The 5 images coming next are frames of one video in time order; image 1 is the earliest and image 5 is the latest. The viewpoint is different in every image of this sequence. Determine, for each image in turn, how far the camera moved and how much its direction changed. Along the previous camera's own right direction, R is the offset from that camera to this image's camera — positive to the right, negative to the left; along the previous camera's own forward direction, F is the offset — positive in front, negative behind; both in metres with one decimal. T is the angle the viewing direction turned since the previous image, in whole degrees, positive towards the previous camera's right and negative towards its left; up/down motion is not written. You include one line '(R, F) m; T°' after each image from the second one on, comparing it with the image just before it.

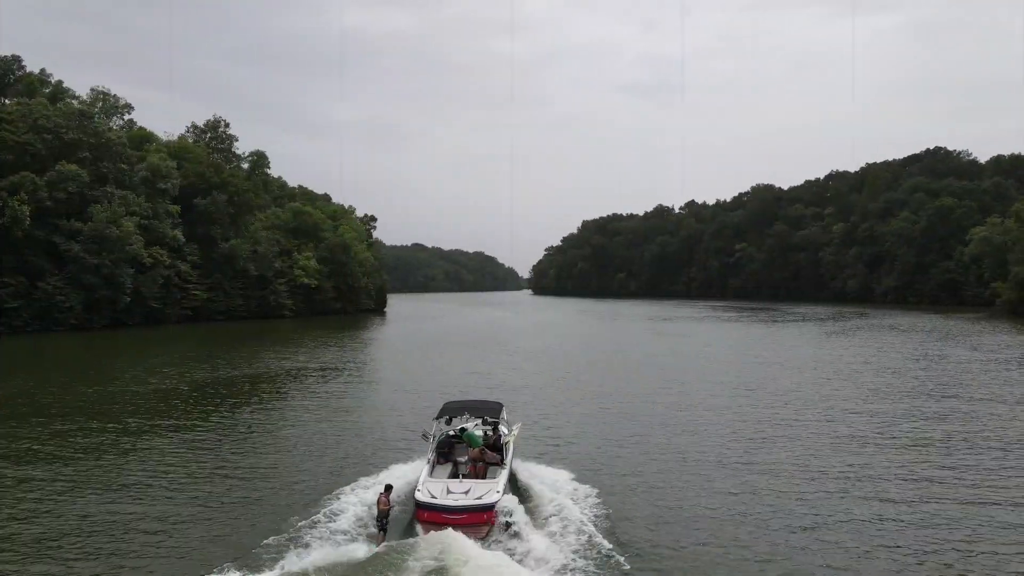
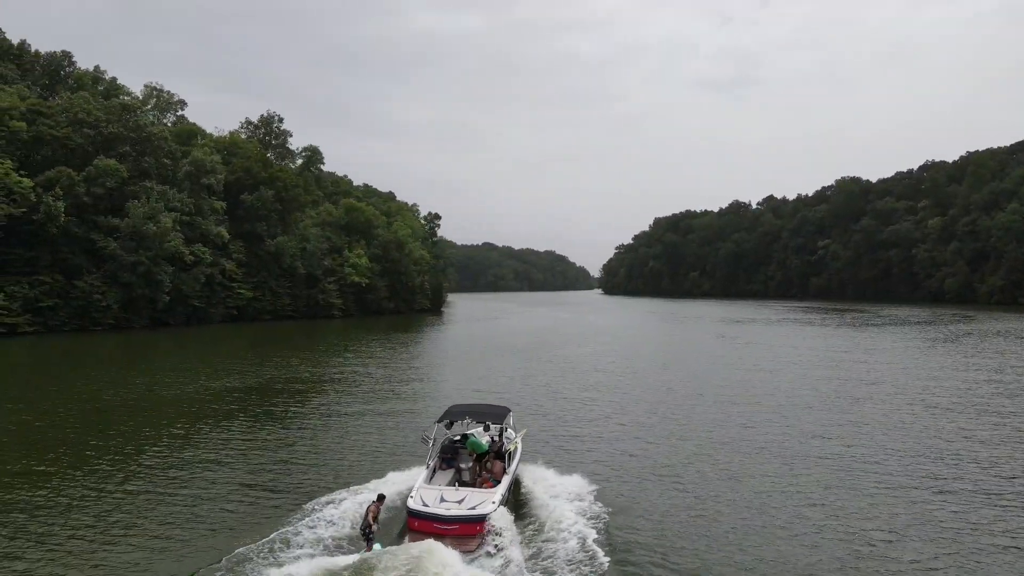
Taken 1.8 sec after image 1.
(+1.3, +4.2) m; -6°
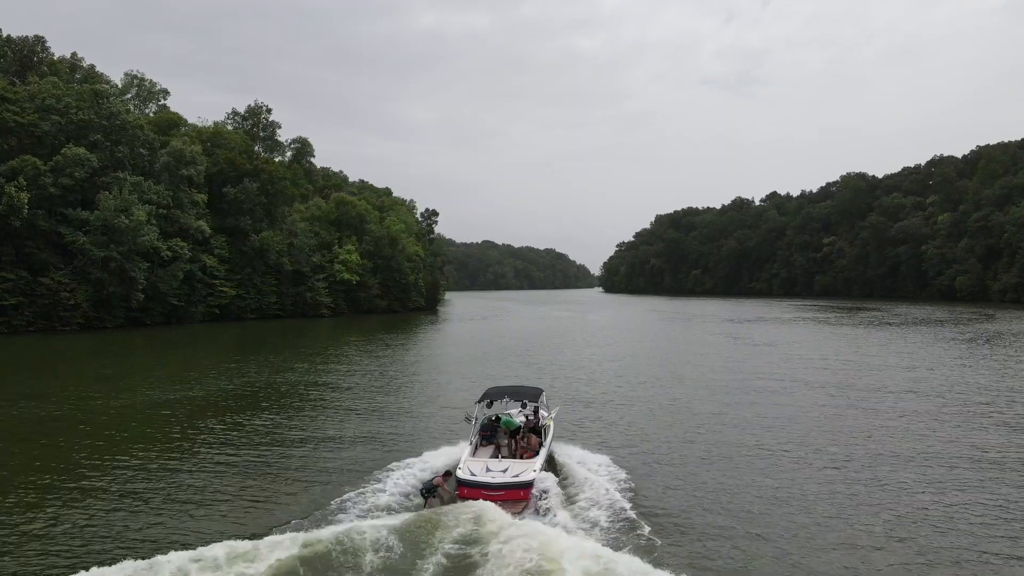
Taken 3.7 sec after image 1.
(+0.3, +2.8) m; 0°
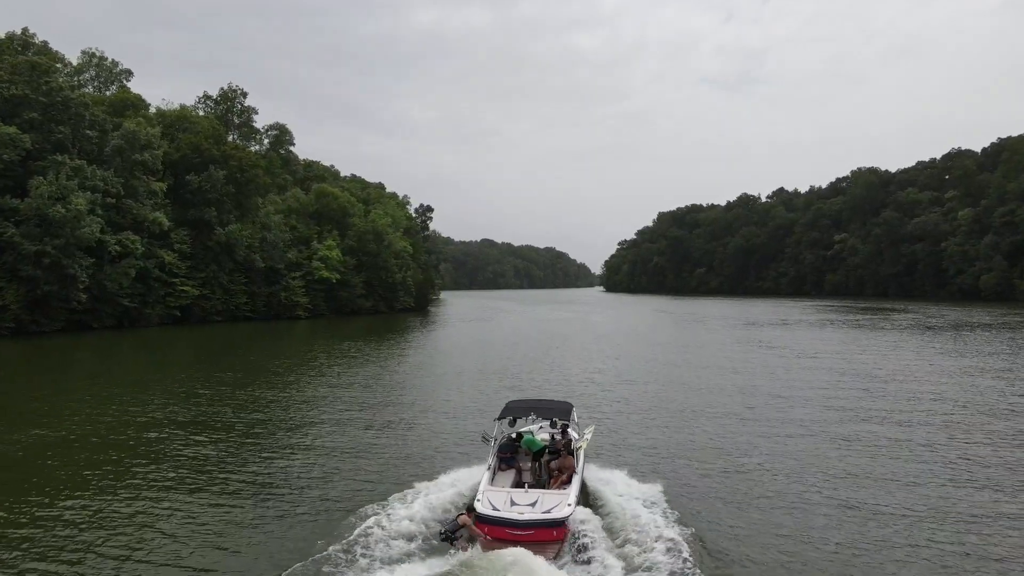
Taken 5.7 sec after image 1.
(+0.4, +5.4) m; 0°
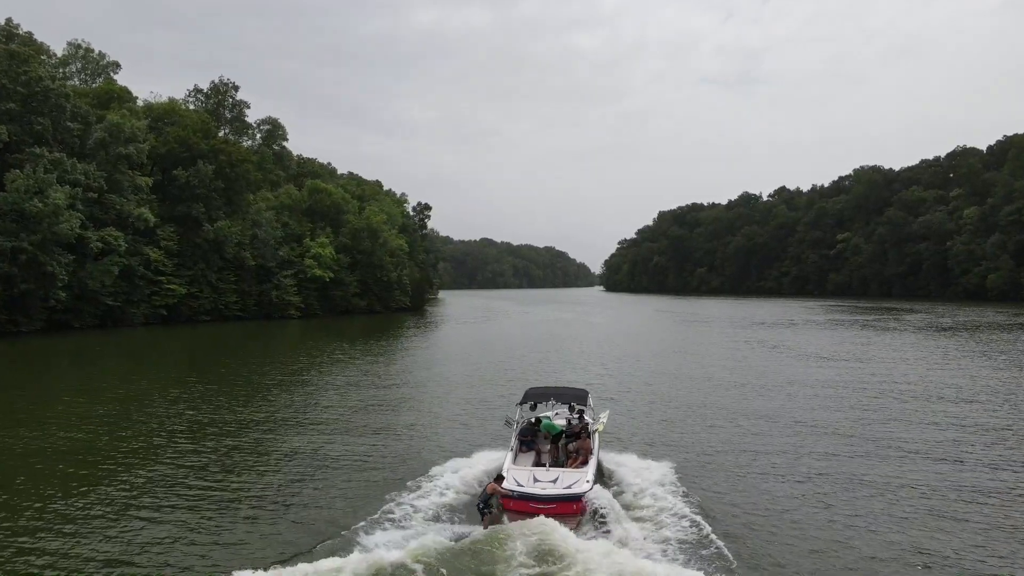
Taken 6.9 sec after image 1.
(+0.1, +1.6) m; 0°
